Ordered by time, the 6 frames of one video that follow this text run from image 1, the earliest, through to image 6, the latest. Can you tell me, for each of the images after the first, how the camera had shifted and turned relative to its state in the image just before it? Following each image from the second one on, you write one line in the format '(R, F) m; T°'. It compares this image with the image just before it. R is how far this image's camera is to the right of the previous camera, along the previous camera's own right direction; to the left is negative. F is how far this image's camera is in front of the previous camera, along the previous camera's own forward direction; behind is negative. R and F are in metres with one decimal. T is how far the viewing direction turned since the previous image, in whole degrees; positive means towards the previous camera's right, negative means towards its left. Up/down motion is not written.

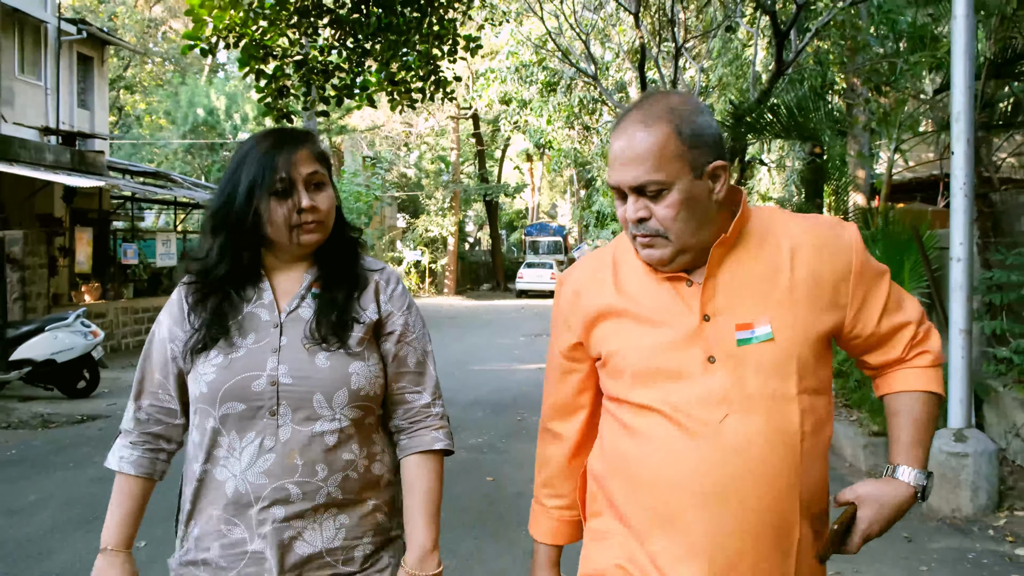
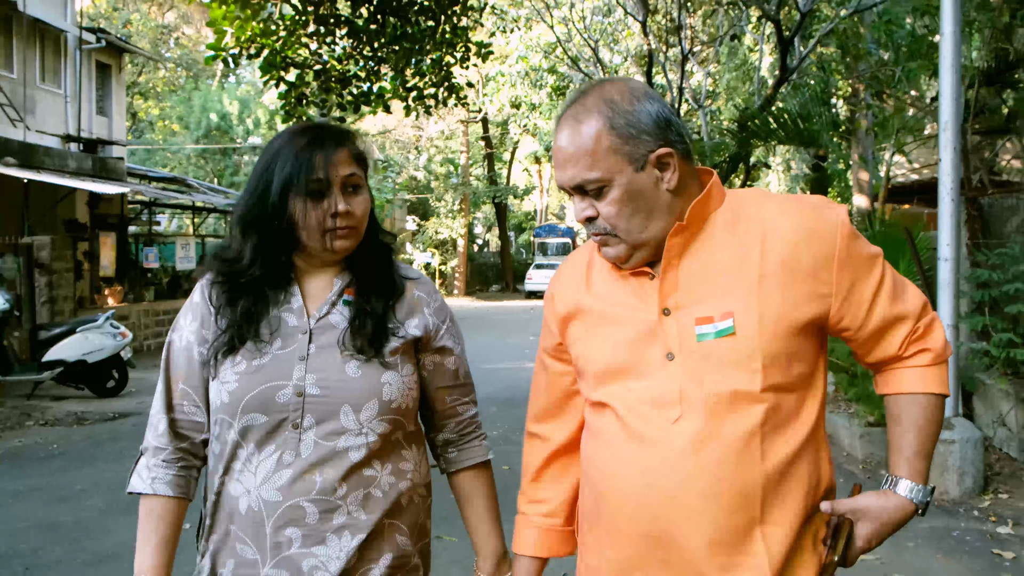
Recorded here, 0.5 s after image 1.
(0.0, -0.3) m; 0°
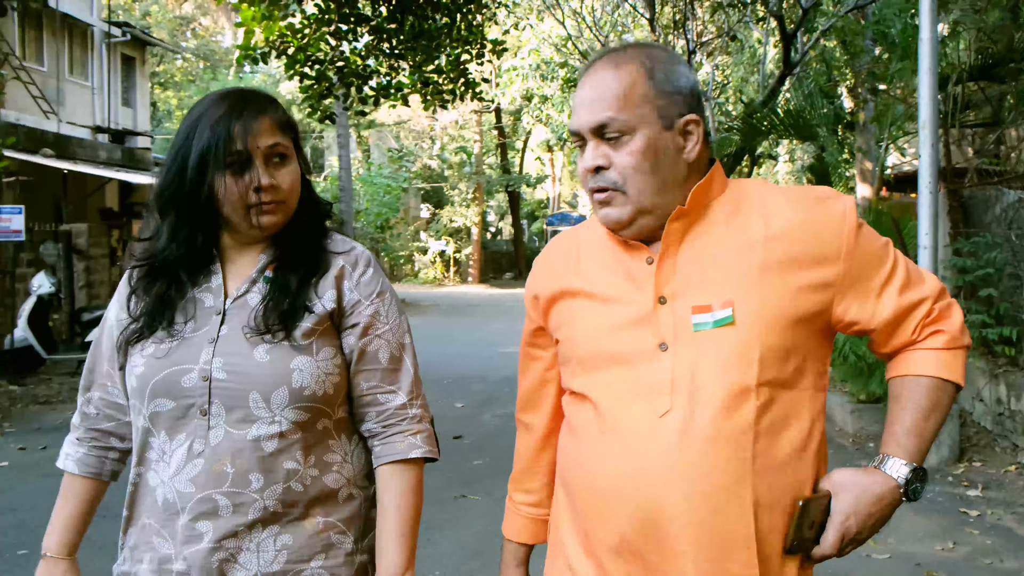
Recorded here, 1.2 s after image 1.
(0.0, -0.5) m; -1°
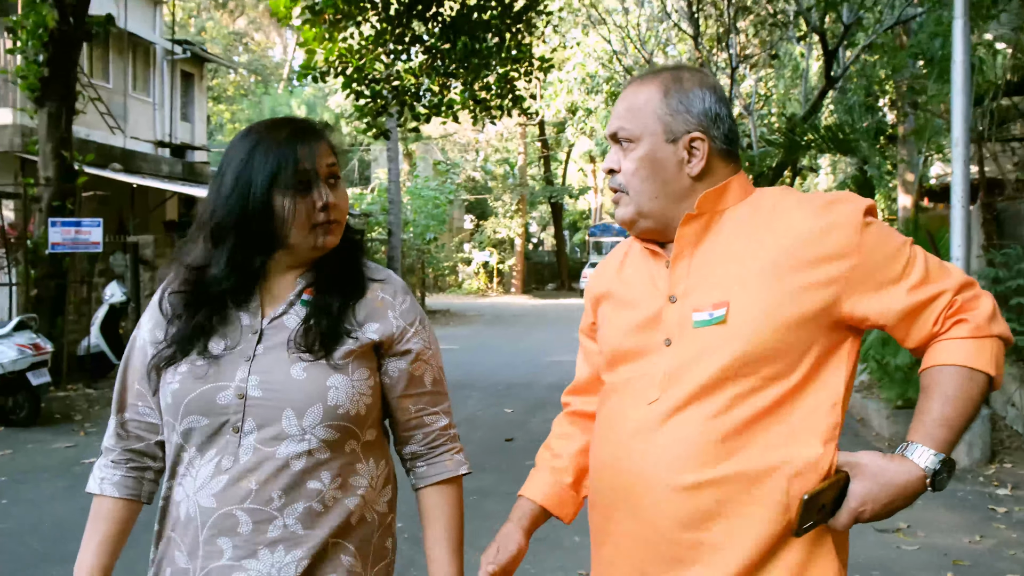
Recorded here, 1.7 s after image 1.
(-0.1, -0.4) m; -2°
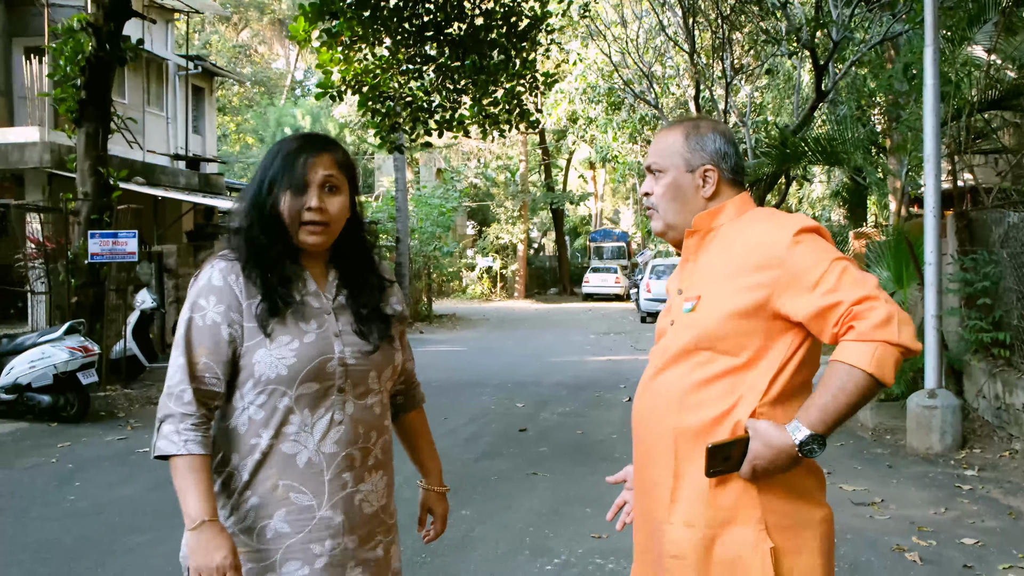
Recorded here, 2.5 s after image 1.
(-0.1, -0.6) m; 0°
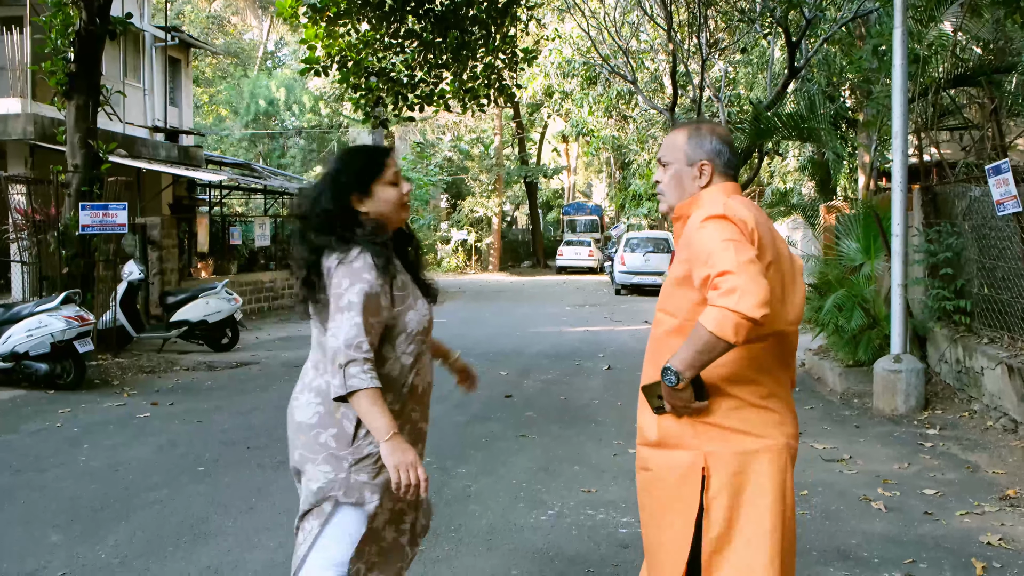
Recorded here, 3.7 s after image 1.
(-0.1, -0.3) m; +2°
